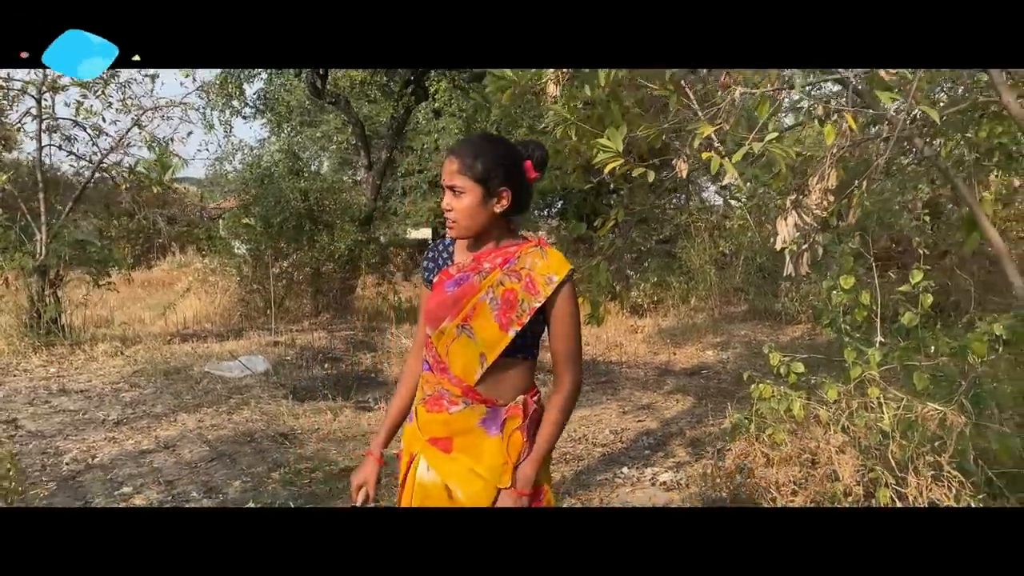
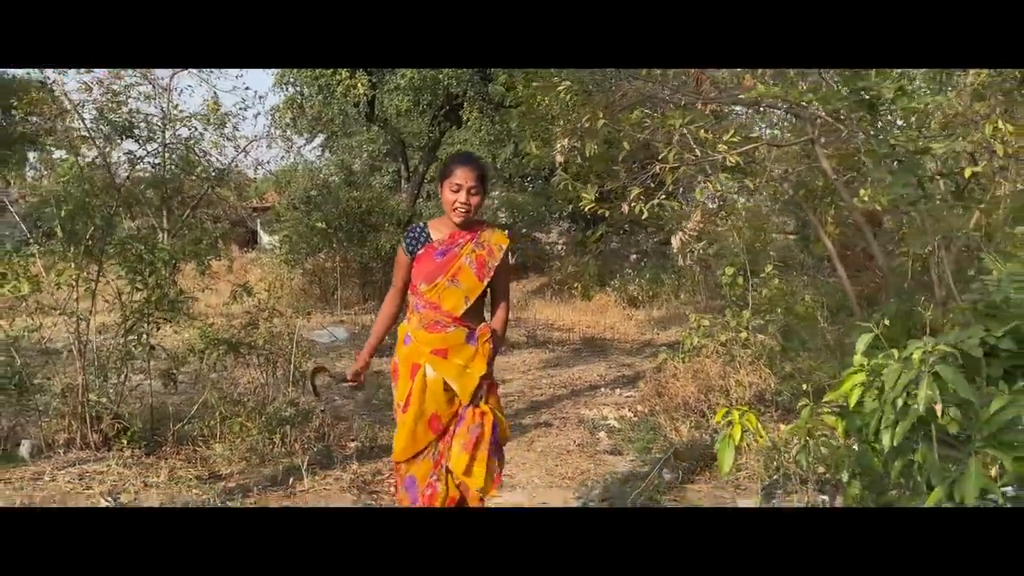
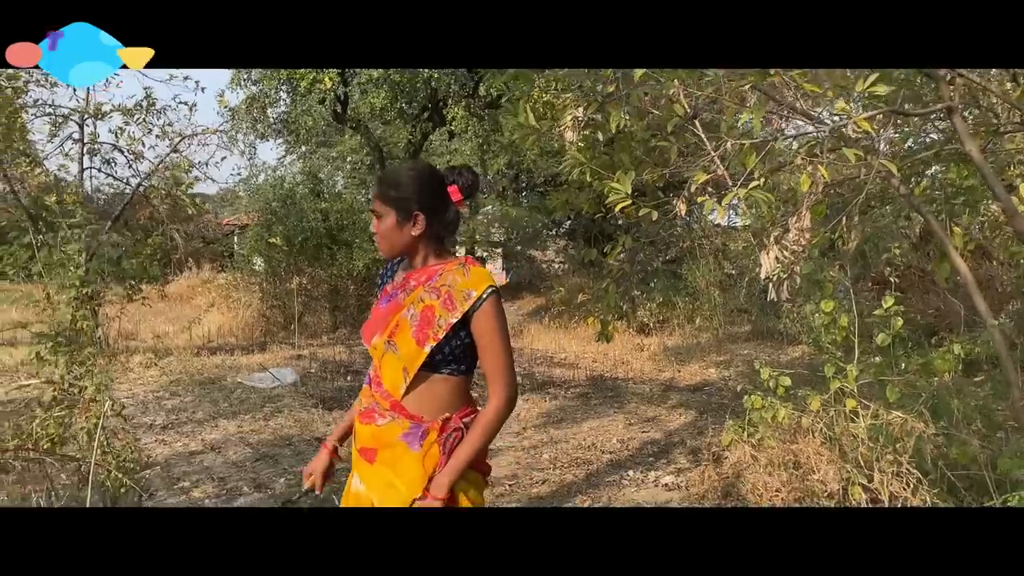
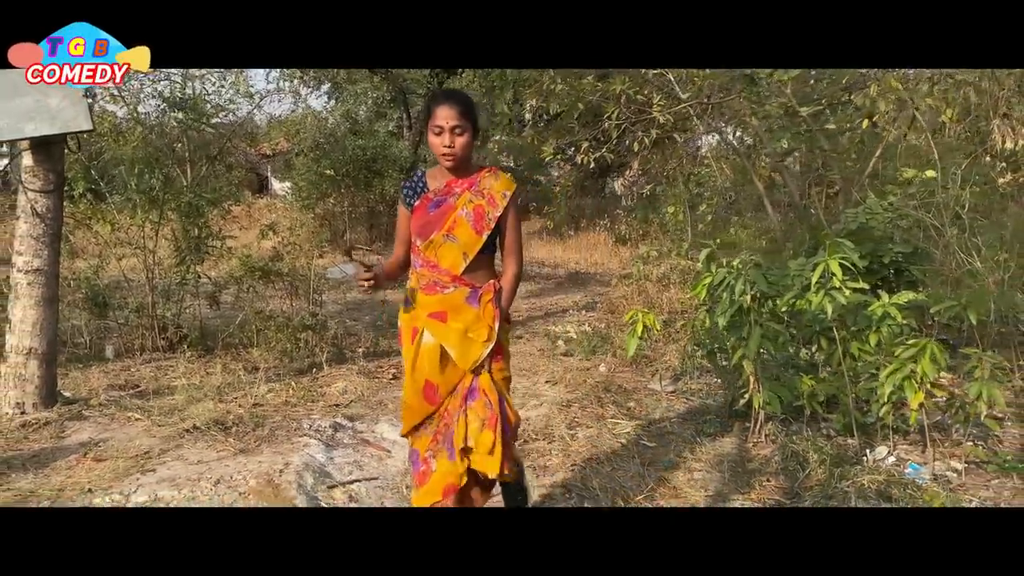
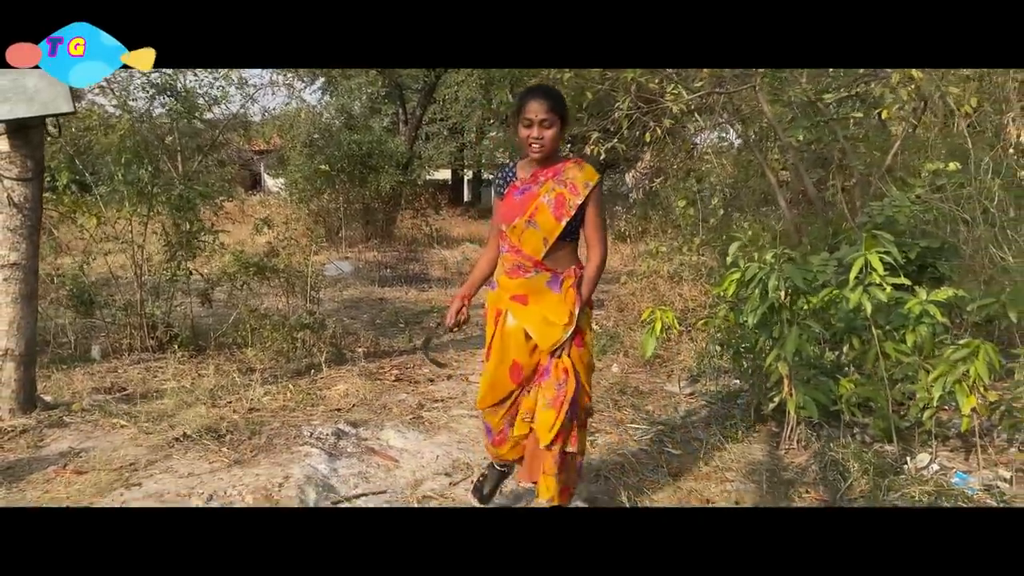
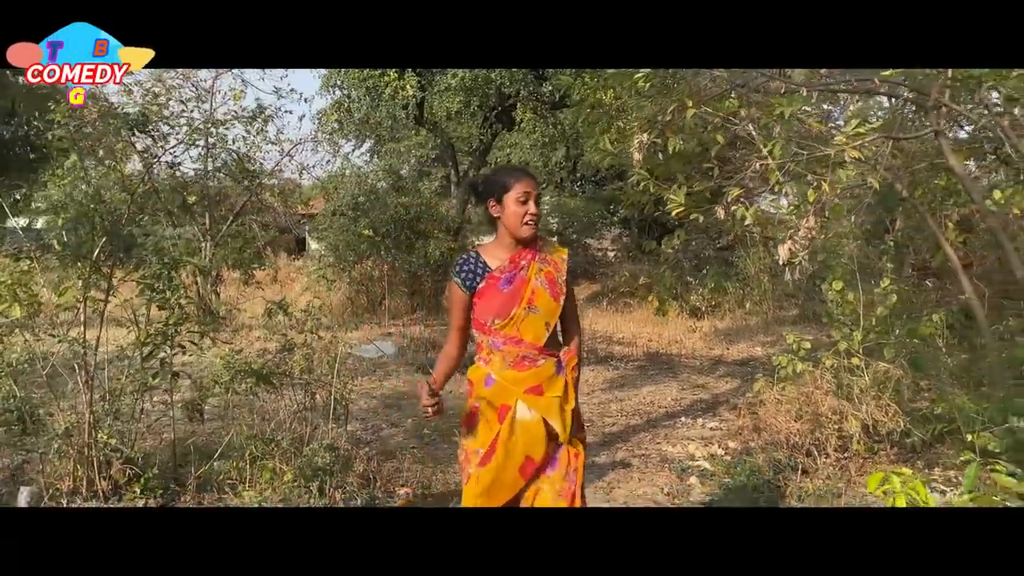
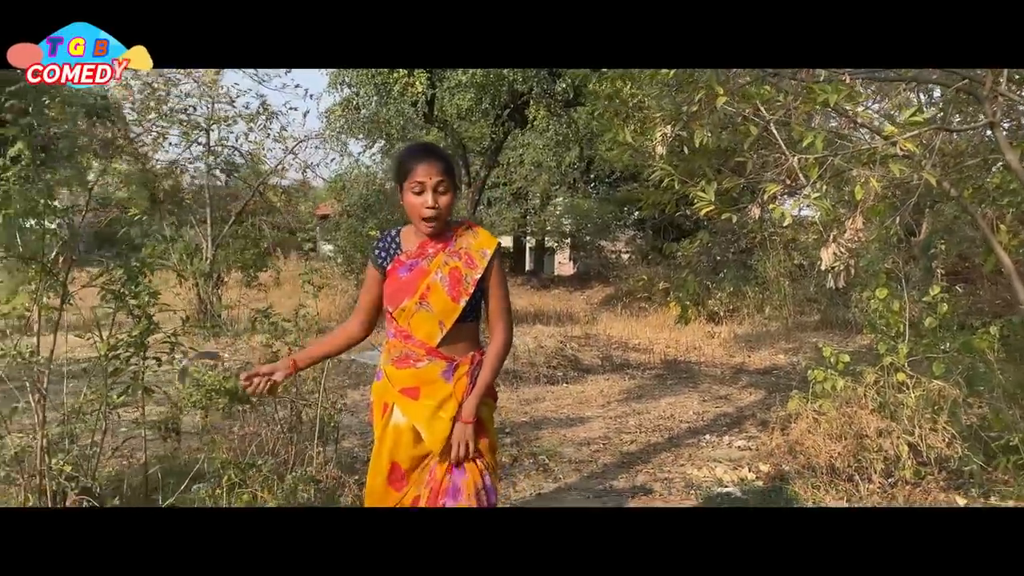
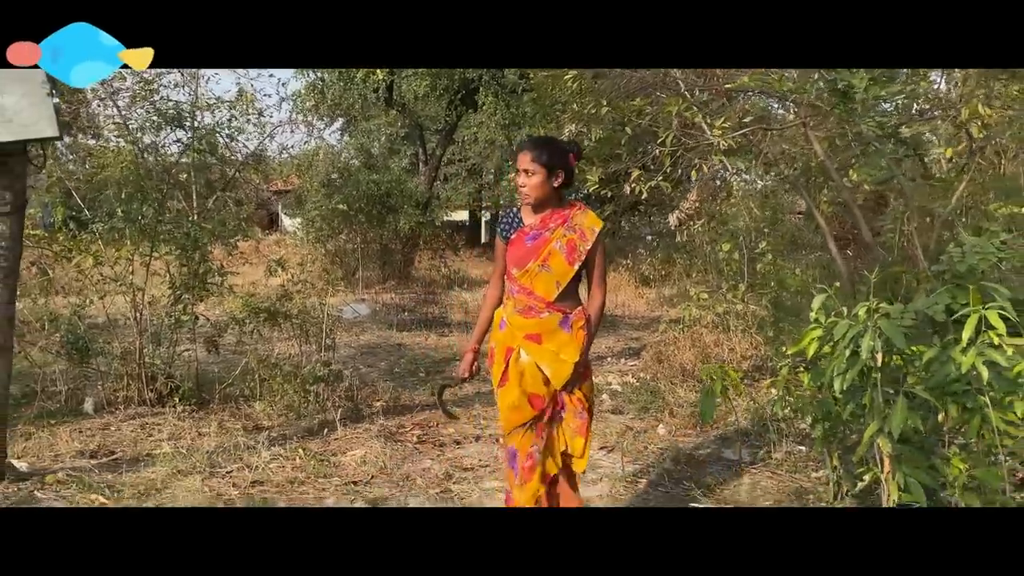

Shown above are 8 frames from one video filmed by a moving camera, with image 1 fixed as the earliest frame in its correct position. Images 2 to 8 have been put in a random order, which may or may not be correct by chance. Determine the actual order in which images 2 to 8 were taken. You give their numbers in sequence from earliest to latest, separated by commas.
3, 7, 6, 2, 8, 5, 4
